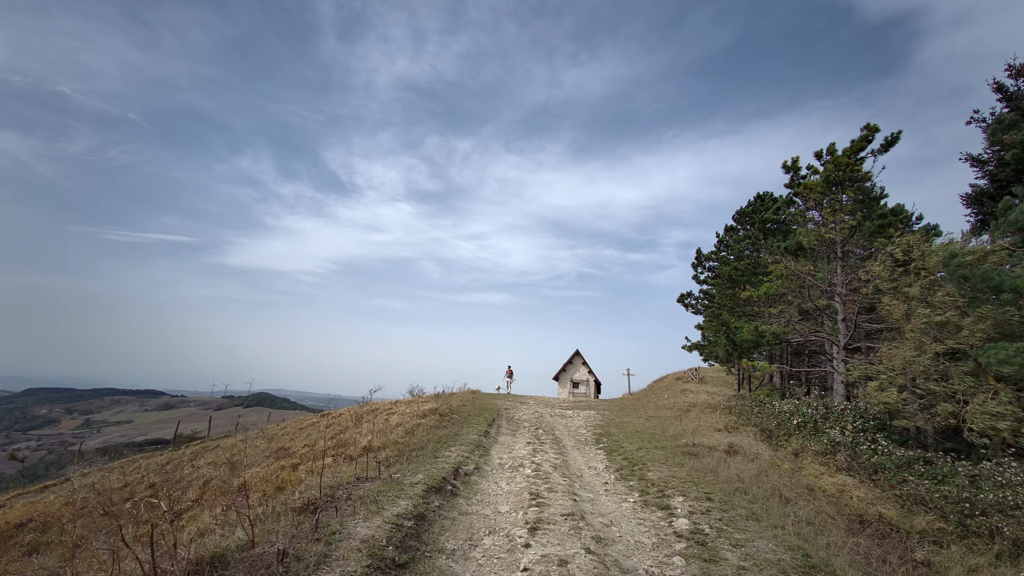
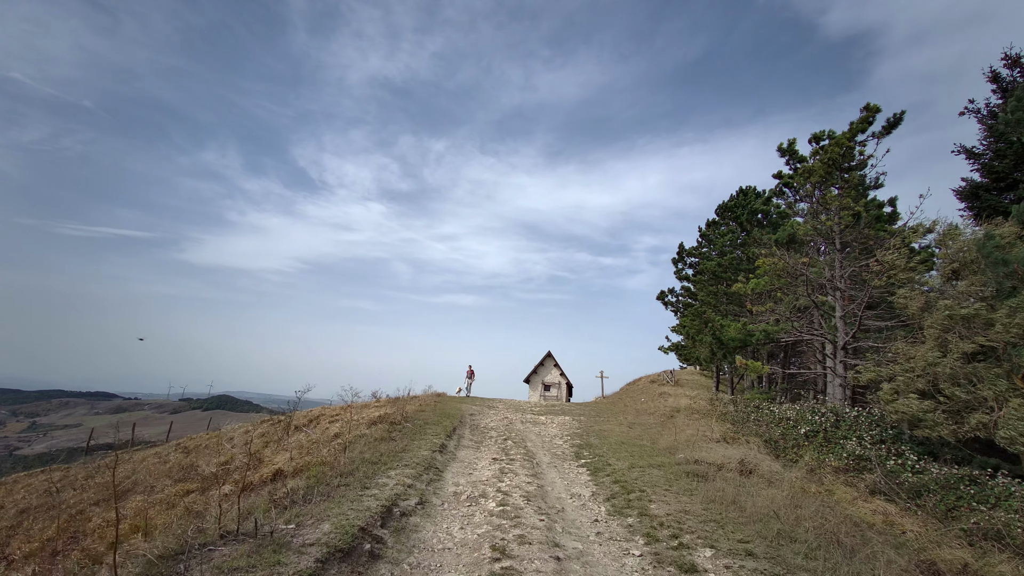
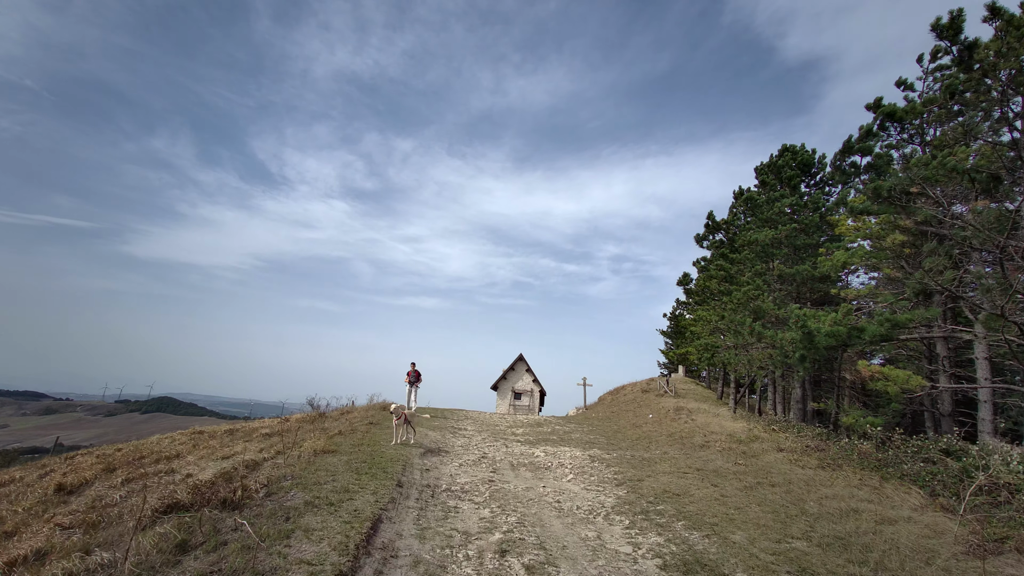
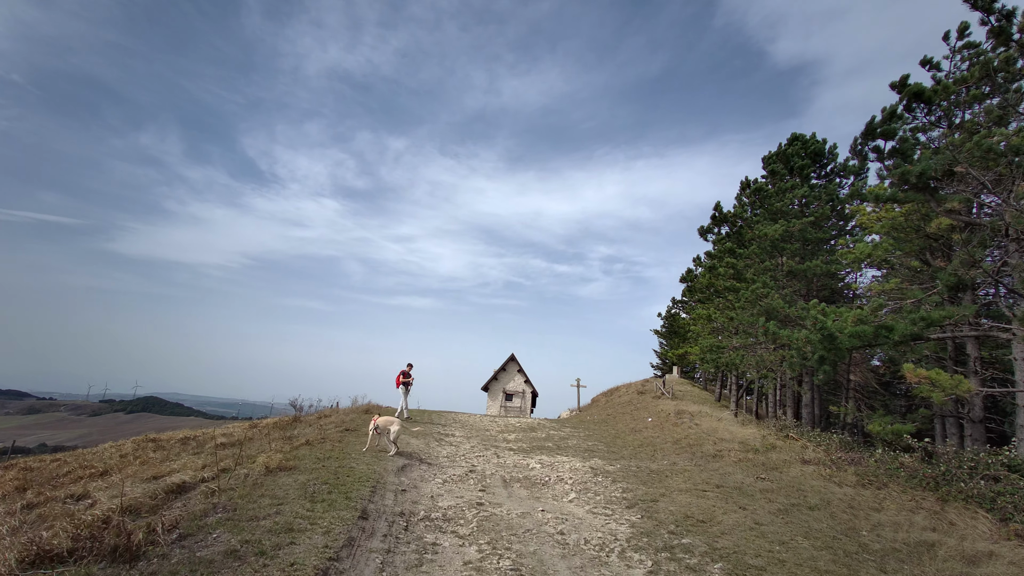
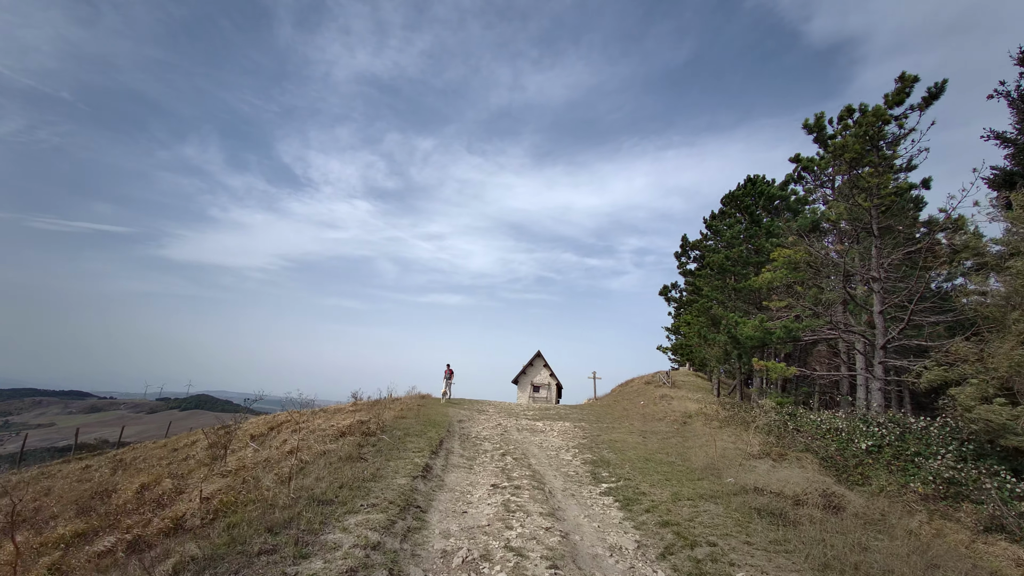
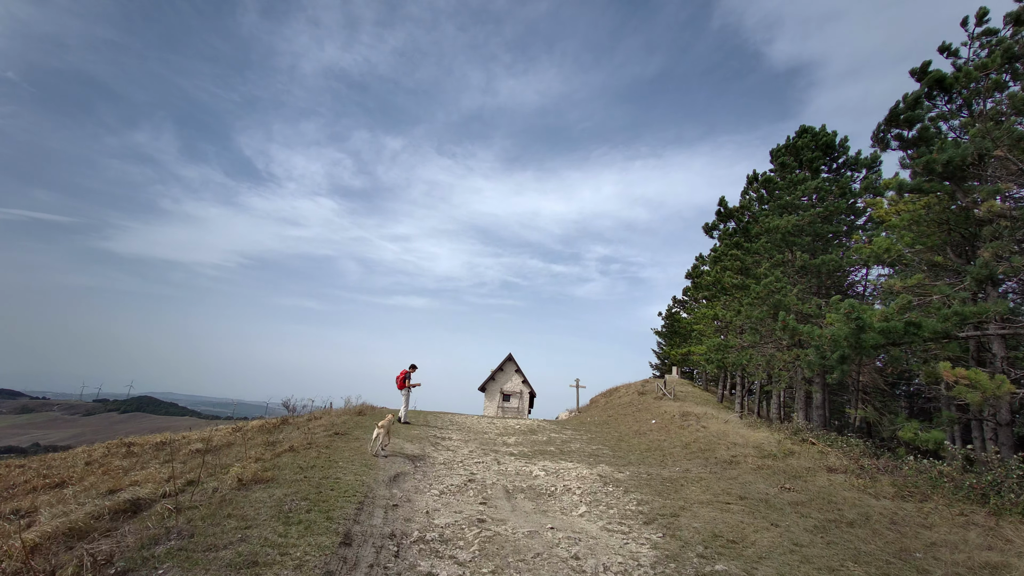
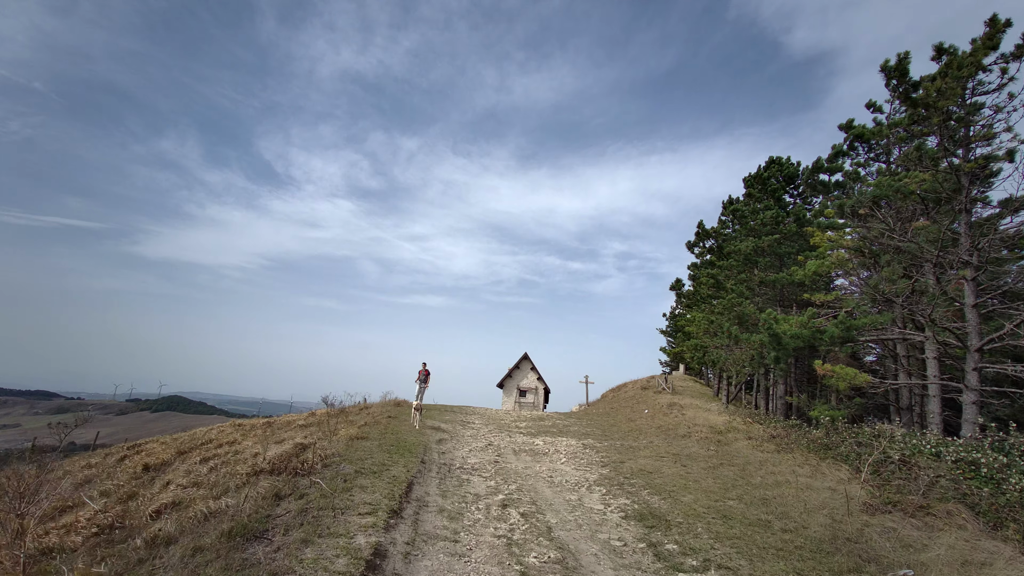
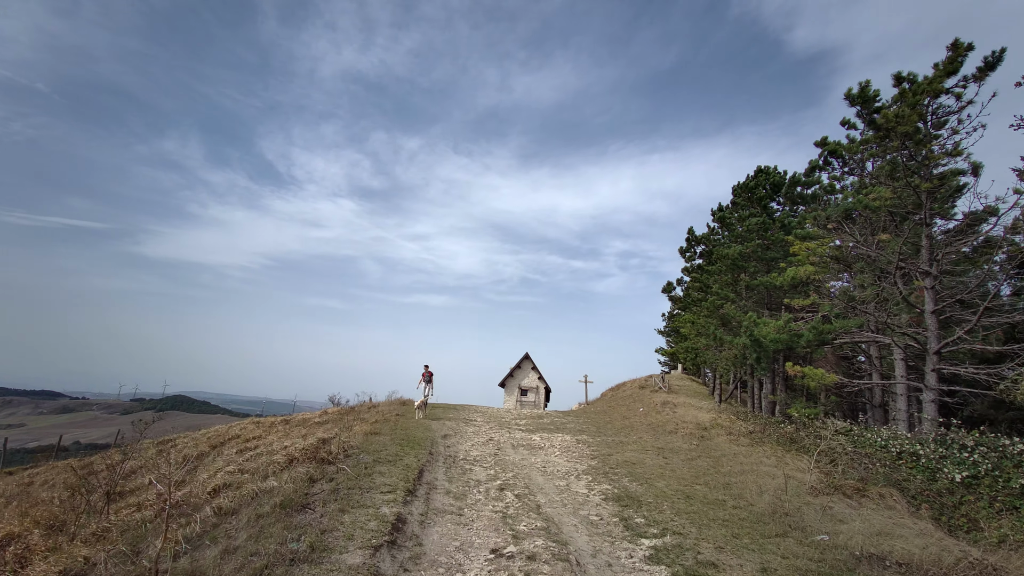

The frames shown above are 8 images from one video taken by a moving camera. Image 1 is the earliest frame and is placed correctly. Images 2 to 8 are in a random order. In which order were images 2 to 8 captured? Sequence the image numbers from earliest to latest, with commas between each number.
2, 5, 8, 7, 3, 4, 6
